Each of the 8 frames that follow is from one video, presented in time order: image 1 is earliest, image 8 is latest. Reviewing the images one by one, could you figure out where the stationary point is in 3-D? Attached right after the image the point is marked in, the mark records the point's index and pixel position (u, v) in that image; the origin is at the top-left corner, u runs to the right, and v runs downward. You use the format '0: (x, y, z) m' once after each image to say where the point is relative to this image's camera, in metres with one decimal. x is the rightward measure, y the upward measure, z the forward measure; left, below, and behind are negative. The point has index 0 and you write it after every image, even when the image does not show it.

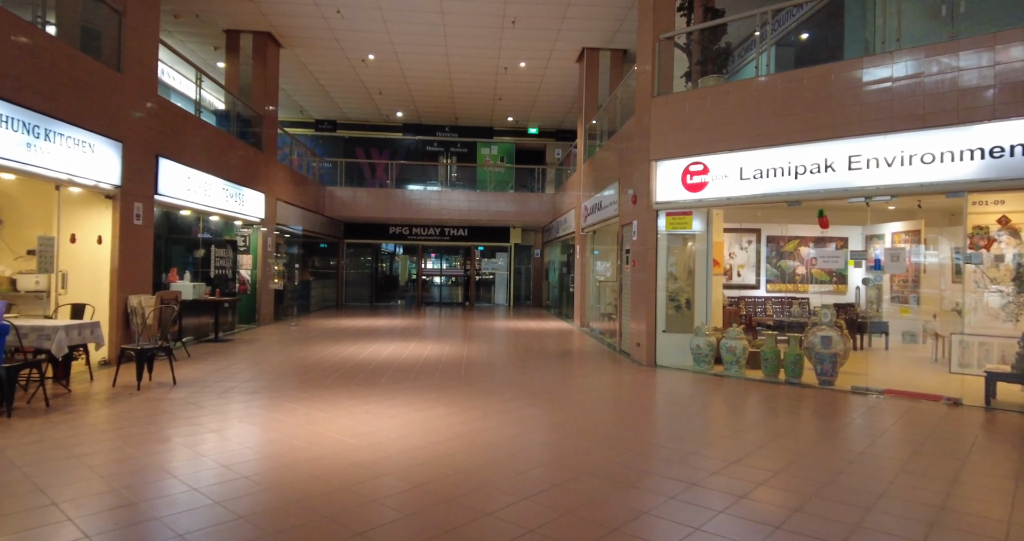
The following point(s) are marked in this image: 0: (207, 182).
0: (-4.8, +1.4, +9.2) m
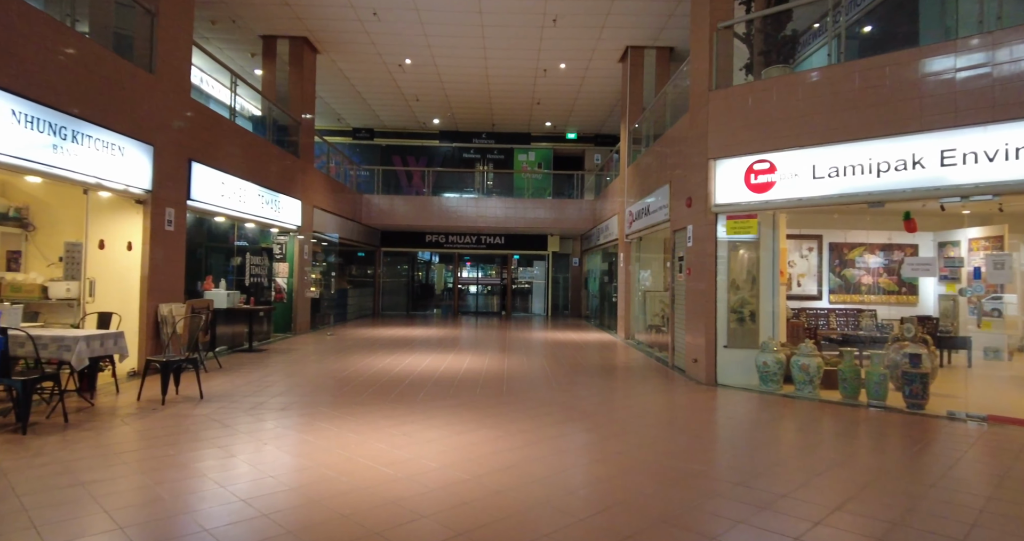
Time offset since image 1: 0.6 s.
0: (-4.2, +1.3, +9.0) m
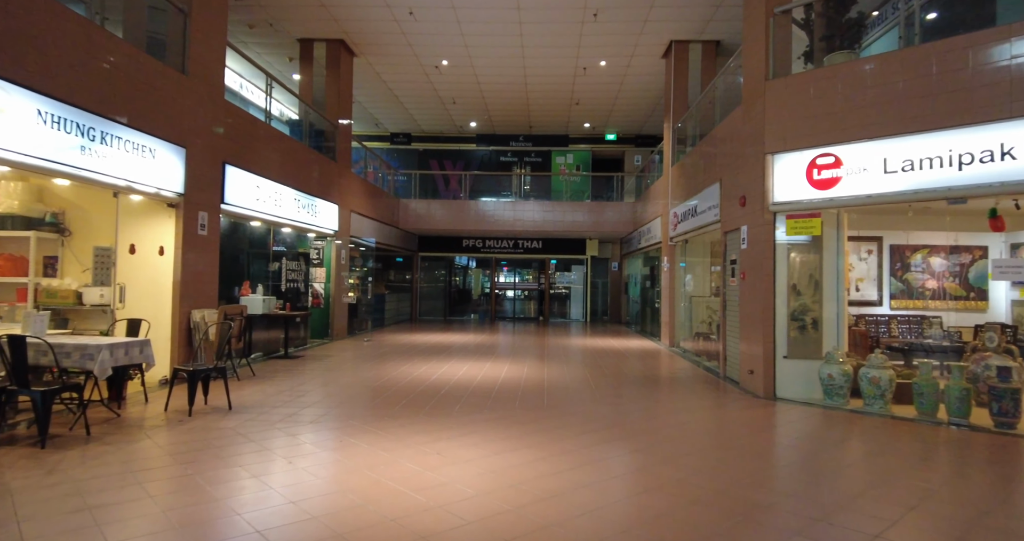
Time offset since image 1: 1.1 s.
0: (-3.6, +1.2, +8.9) m
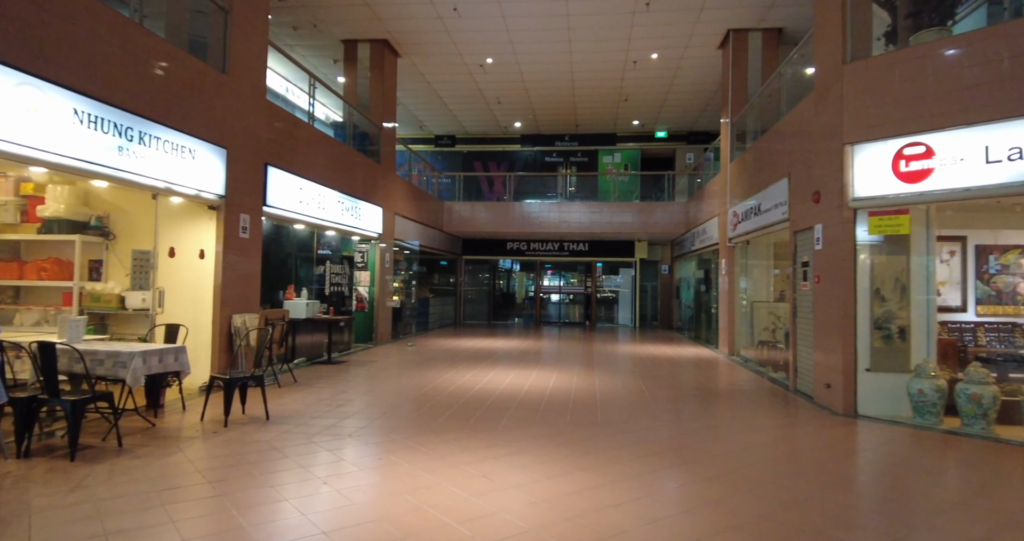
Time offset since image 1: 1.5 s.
0: (-2.8, +1.1, +8.7) m
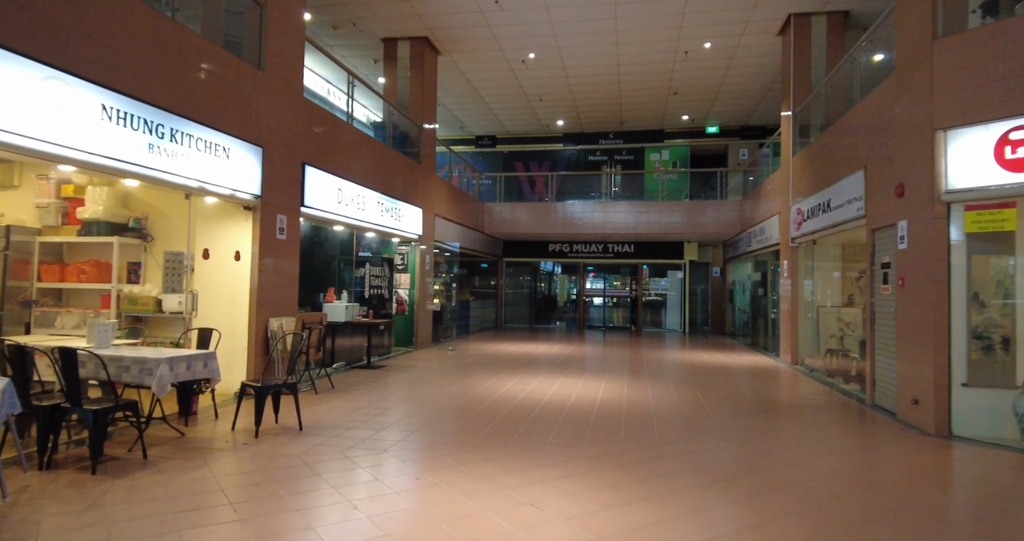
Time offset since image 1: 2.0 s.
0: (-2.2, +1.1, +8.5) m
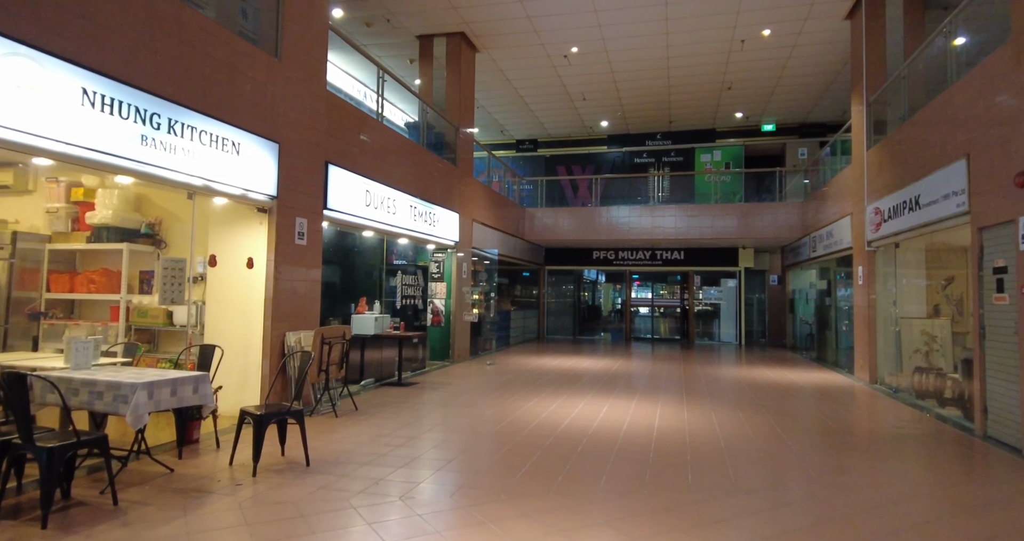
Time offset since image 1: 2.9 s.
0: (-1.6, +1.0, +7.9) m
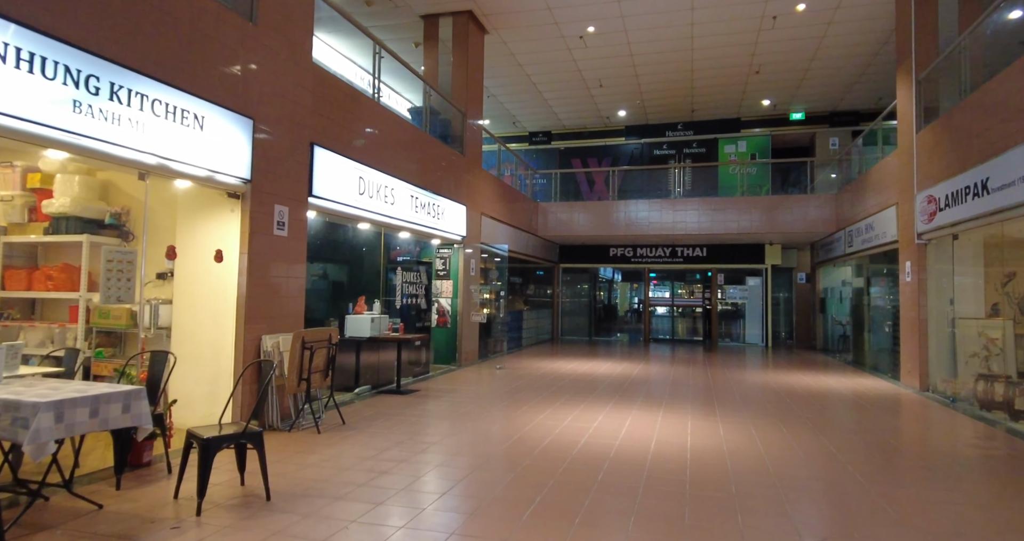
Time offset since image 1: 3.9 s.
0: (-1.5, +1.0, +7.2) m
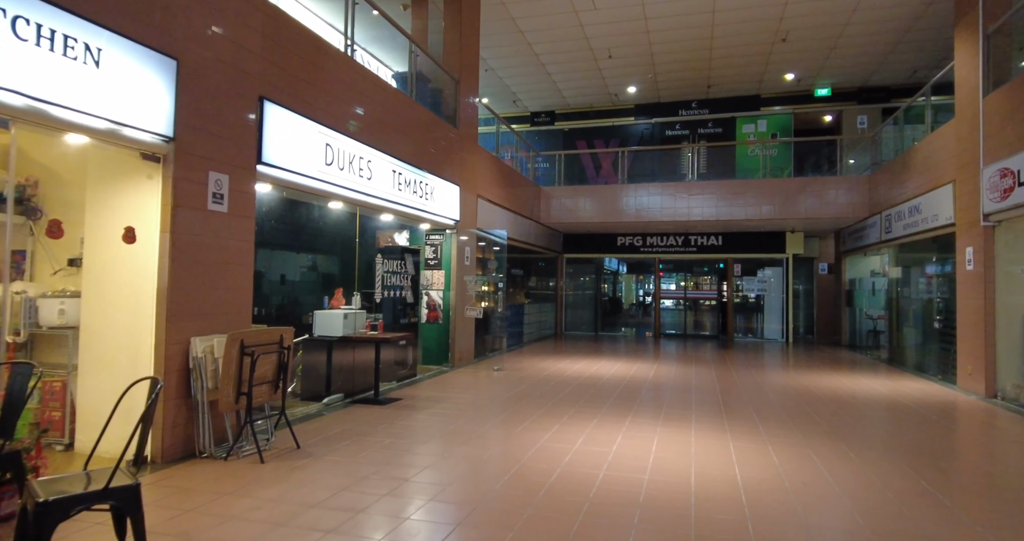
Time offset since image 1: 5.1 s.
0: (-1.5, +1.2, +6.1) m
